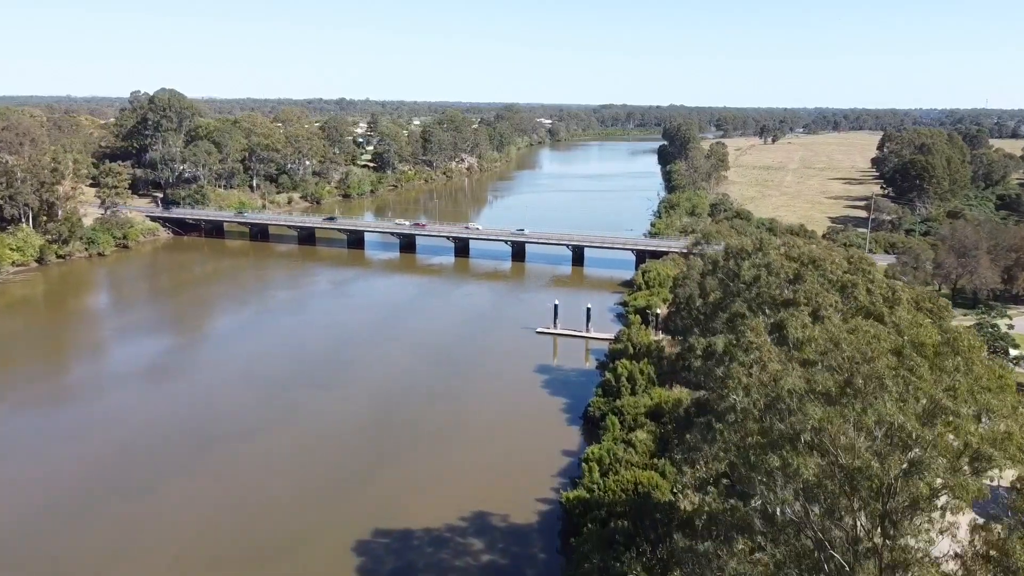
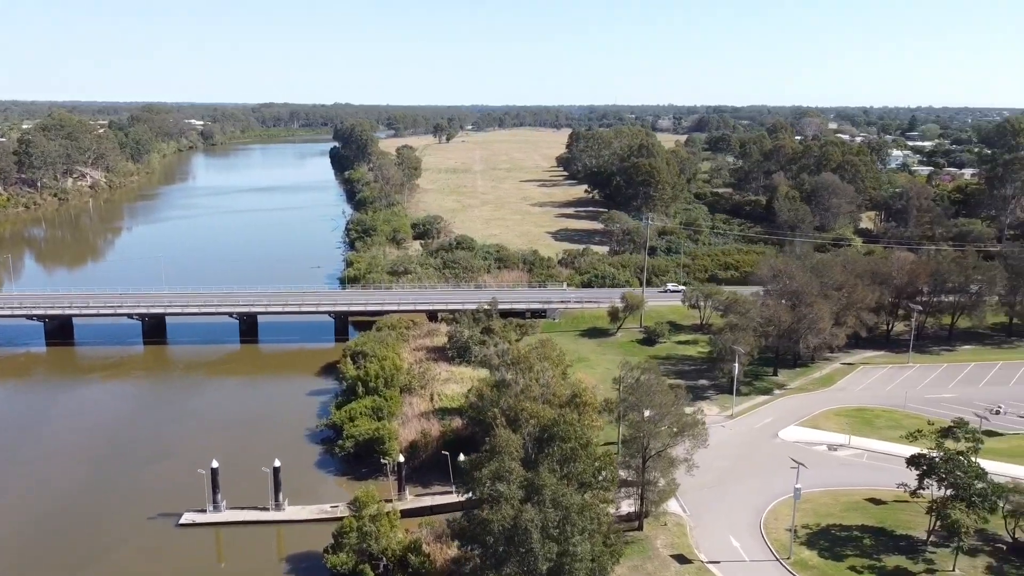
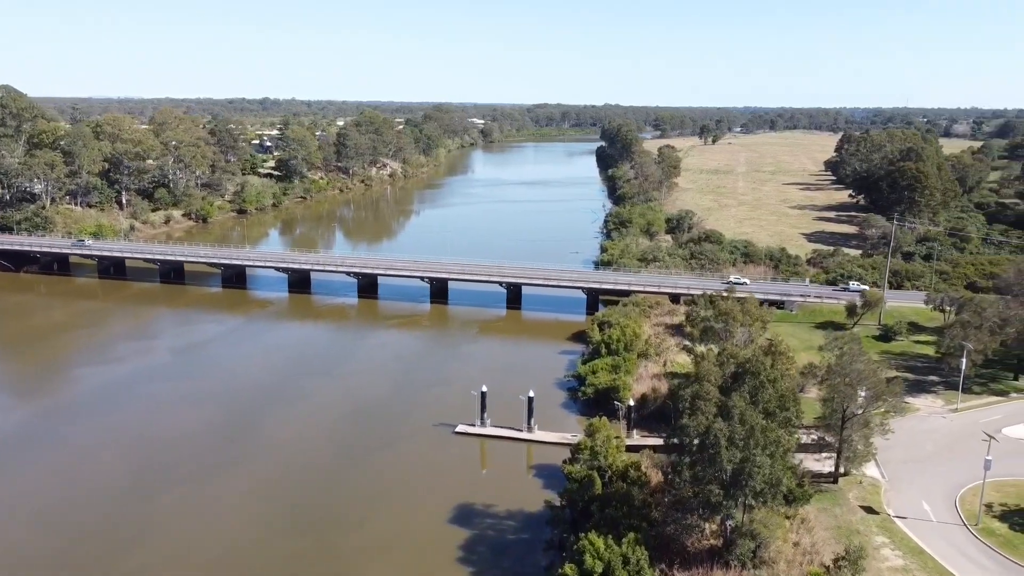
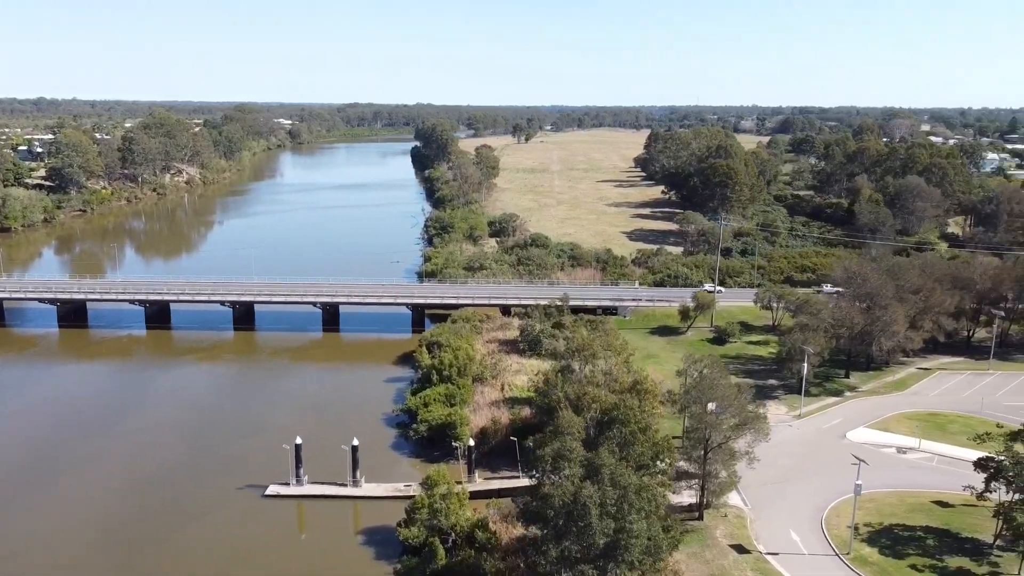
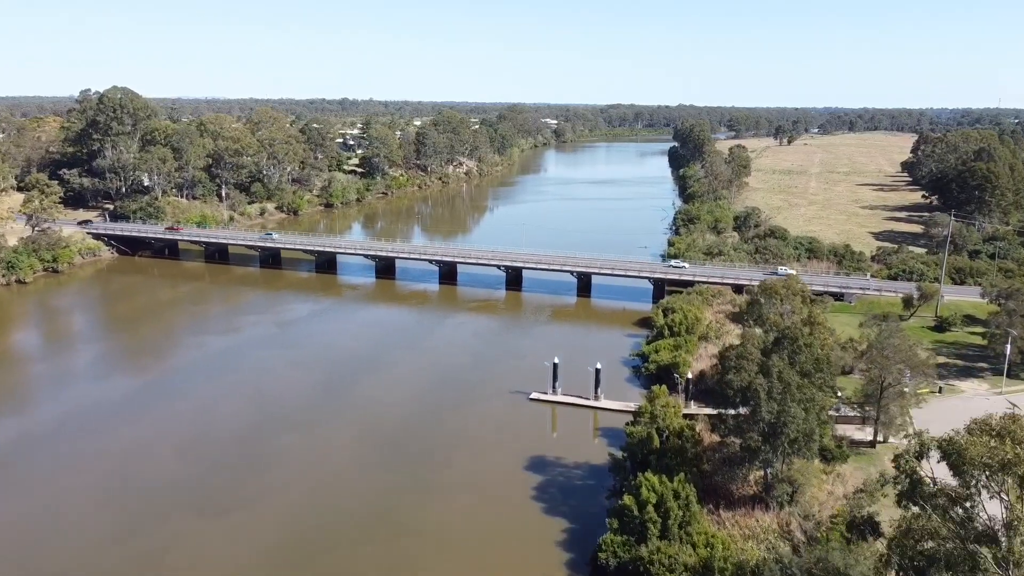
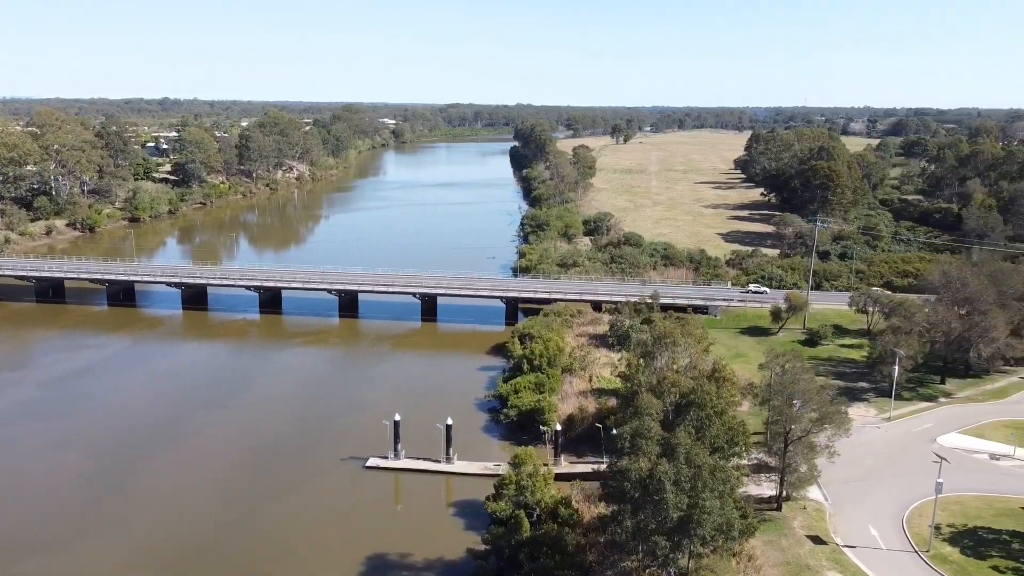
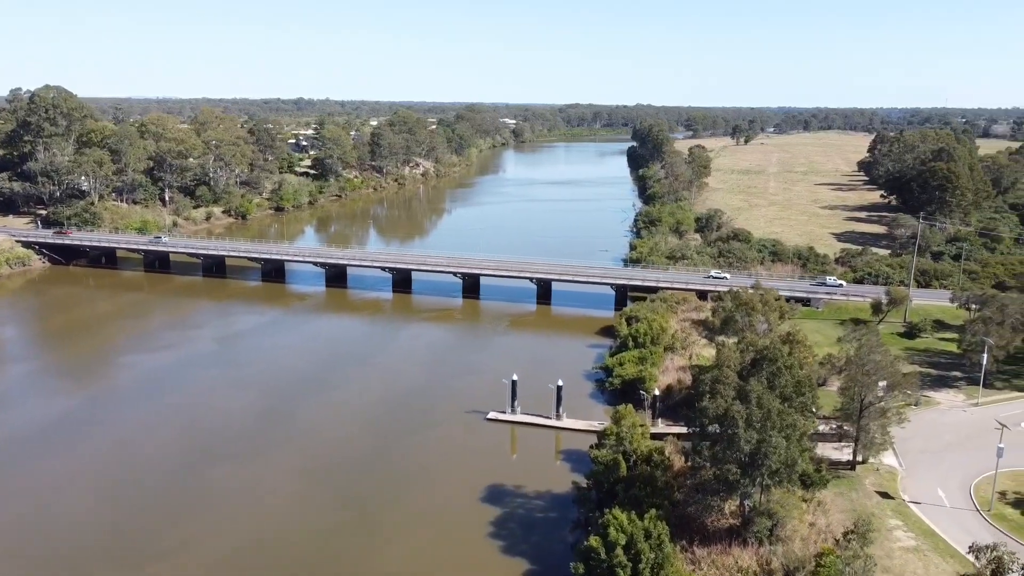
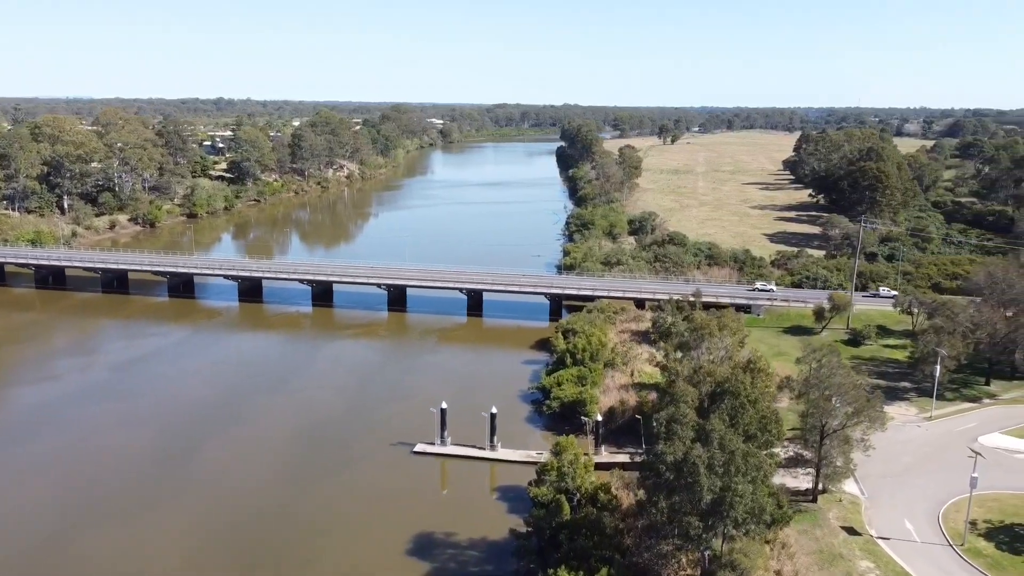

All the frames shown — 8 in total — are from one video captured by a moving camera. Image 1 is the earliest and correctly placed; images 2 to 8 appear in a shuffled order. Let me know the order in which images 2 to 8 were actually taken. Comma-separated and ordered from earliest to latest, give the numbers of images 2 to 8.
5, 7, 3, 8, 6, 4, 2
